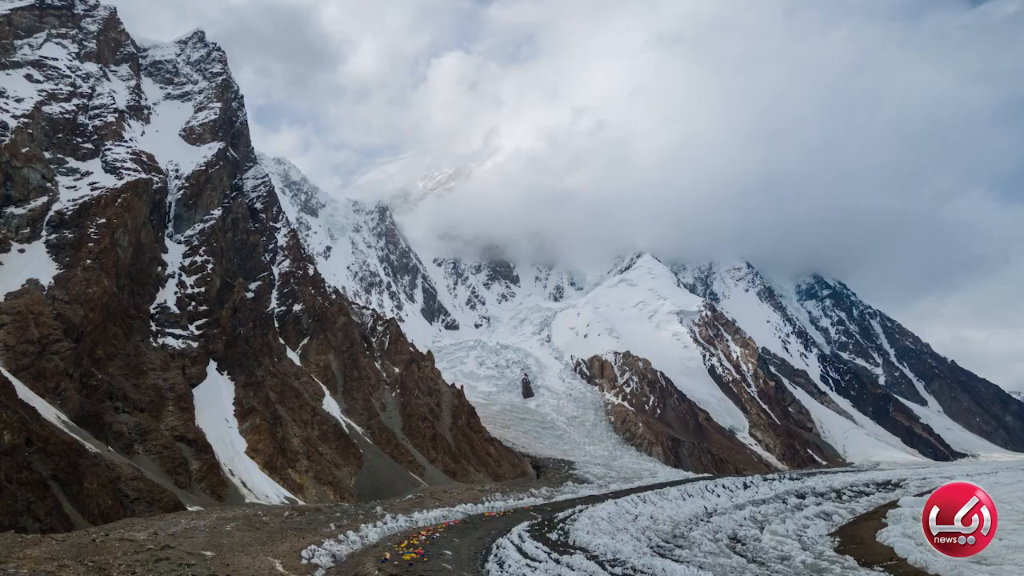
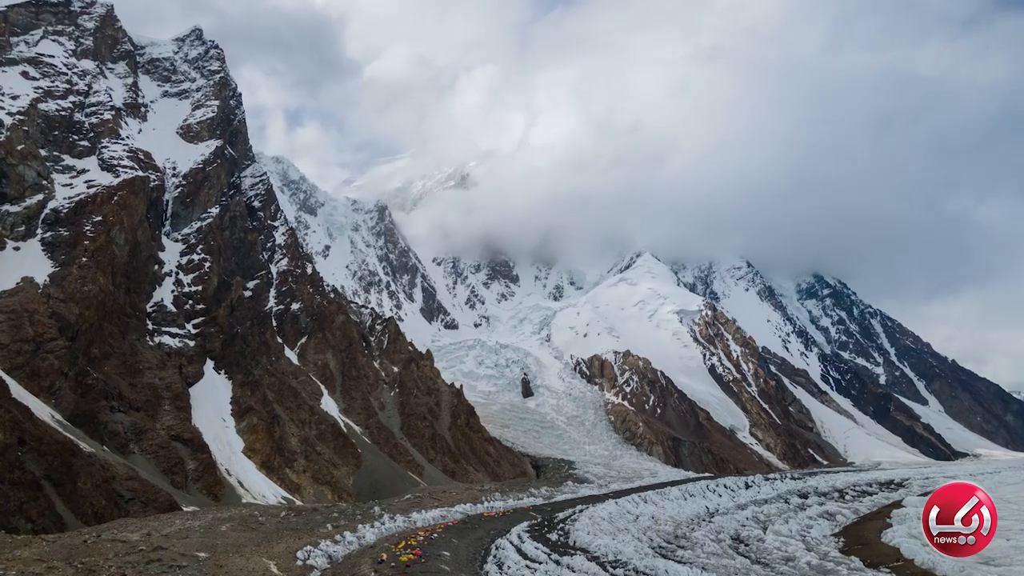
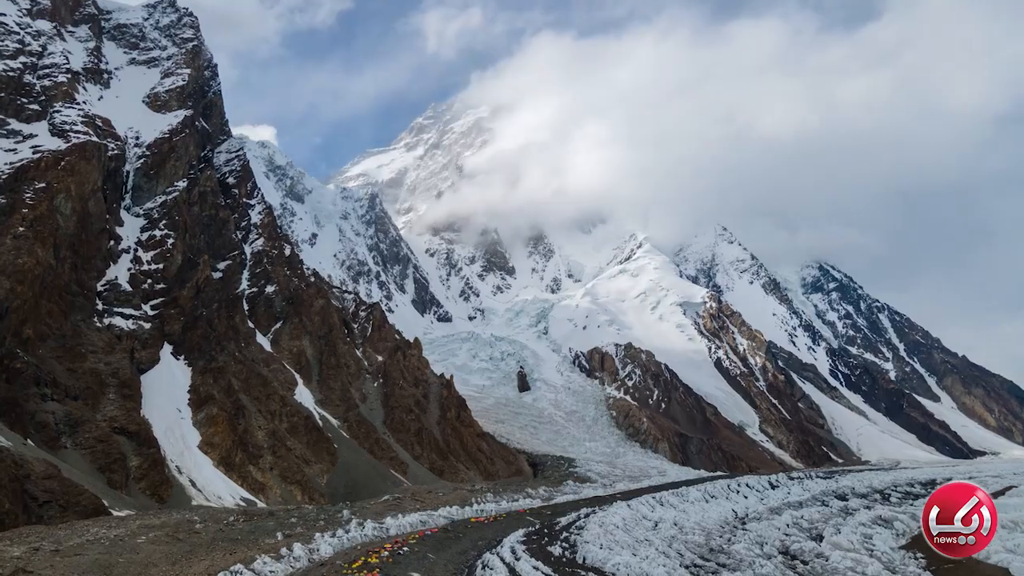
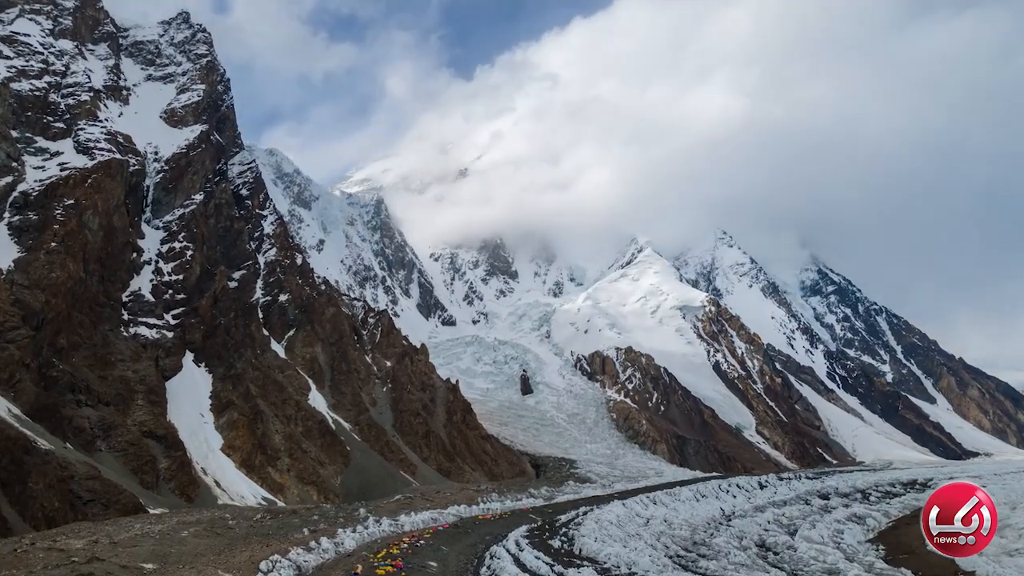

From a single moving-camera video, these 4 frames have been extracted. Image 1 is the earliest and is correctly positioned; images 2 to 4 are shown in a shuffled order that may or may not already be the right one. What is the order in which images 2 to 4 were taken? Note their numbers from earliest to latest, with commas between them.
2, 4, 3
